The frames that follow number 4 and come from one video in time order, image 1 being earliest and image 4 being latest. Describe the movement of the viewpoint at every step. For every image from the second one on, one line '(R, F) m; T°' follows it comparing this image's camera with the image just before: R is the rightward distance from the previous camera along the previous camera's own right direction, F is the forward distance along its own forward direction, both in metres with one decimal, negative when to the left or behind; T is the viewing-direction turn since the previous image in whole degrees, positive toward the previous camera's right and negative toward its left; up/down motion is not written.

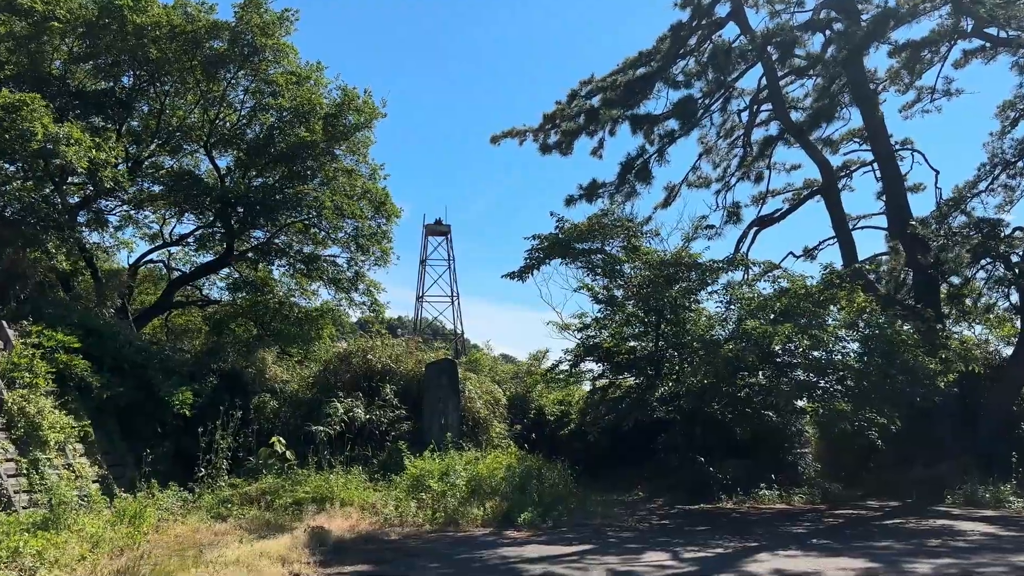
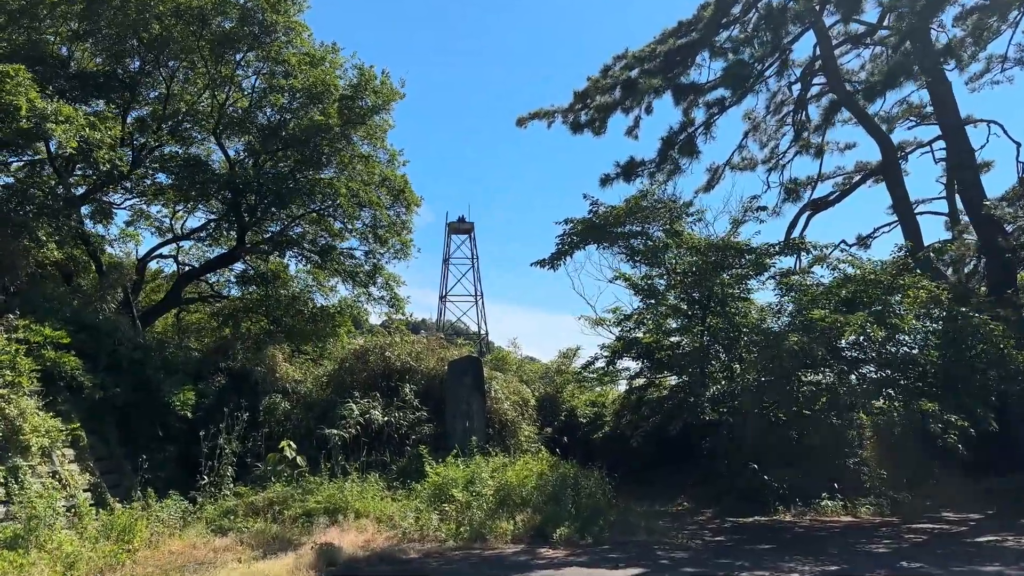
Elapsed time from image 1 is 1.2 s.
(-0.1, +1.0) m; -2°
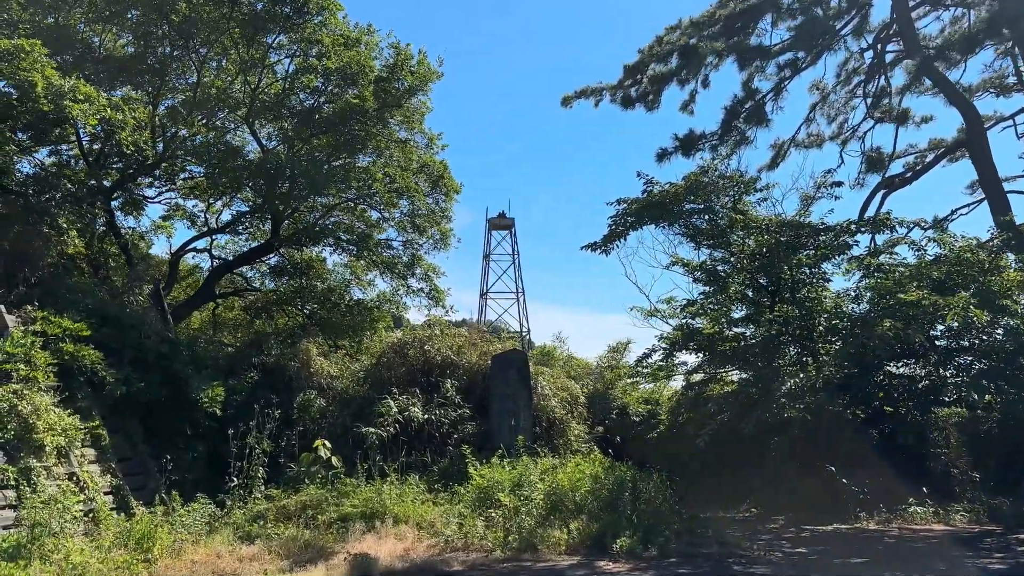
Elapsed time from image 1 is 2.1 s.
(-0.1, +0.8) m; -3°
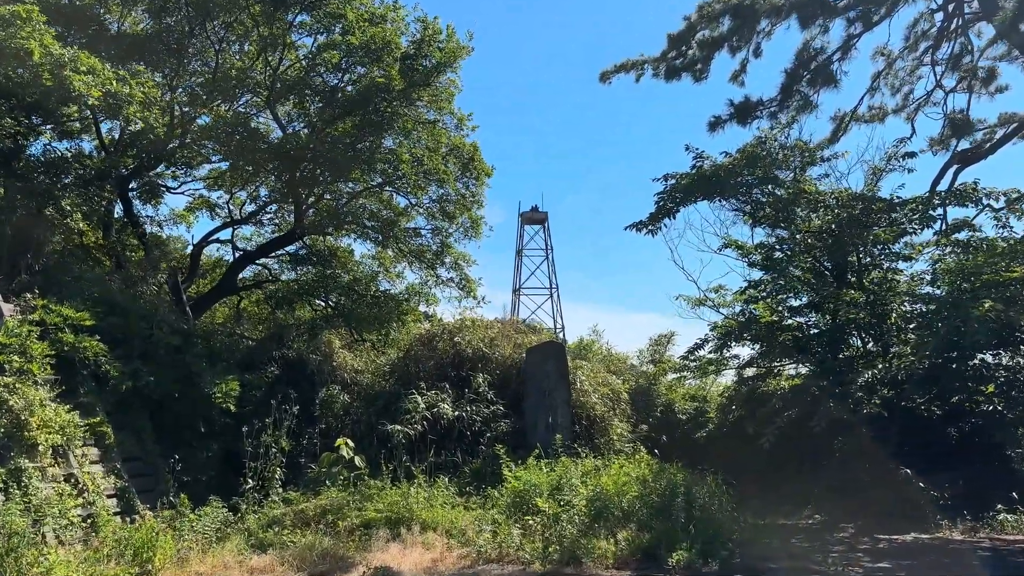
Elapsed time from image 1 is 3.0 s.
(-0.1, +0.8) m; -2°
